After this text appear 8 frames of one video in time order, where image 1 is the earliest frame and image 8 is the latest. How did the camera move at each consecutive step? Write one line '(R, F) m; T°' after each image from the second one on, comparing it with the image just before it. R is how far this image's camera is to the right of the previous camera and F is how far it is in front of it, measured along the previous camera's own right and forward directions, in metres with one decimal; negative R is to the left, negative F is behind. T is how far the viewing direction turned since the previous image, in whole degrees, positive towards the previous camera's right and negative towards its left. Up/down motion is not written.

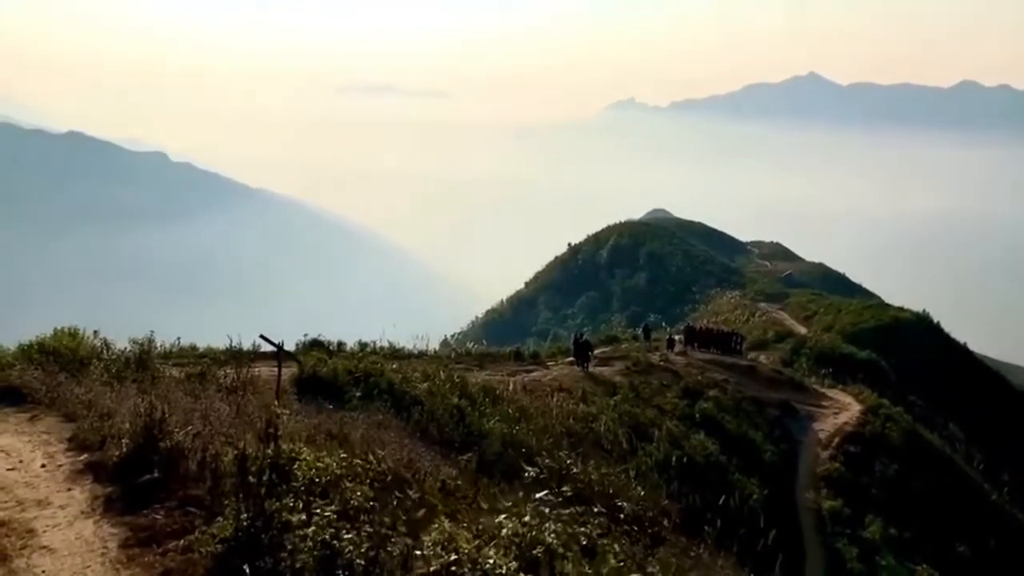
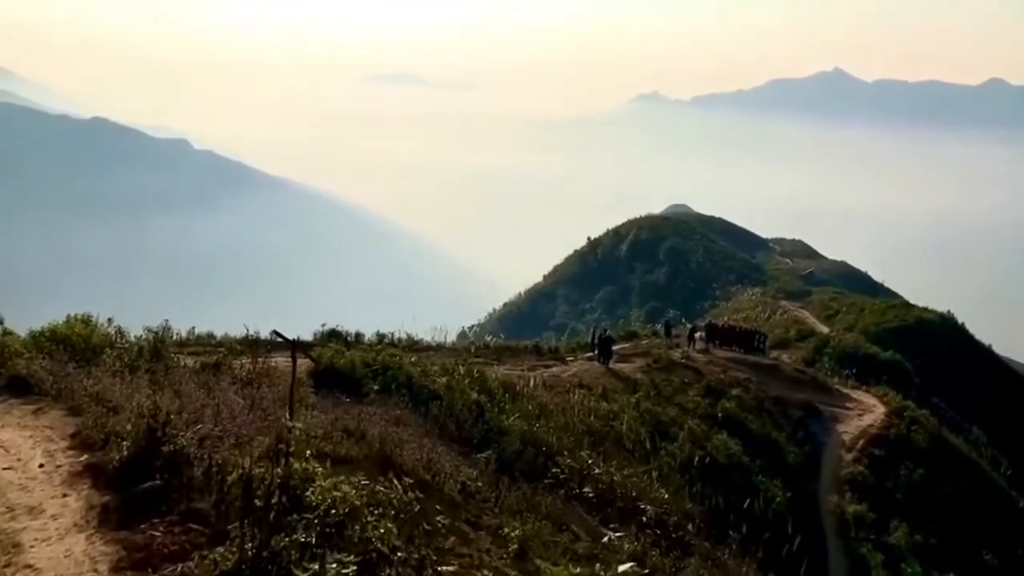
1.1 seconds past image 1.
(-0.1, +0.4) m; -1°
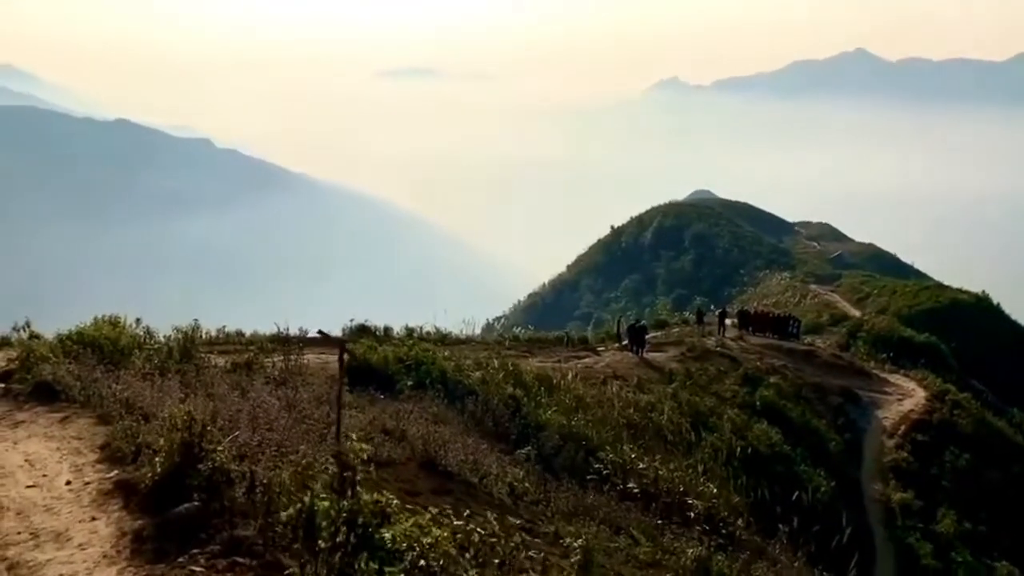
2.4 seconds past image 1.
(-0.2, +0.4) m; -2°
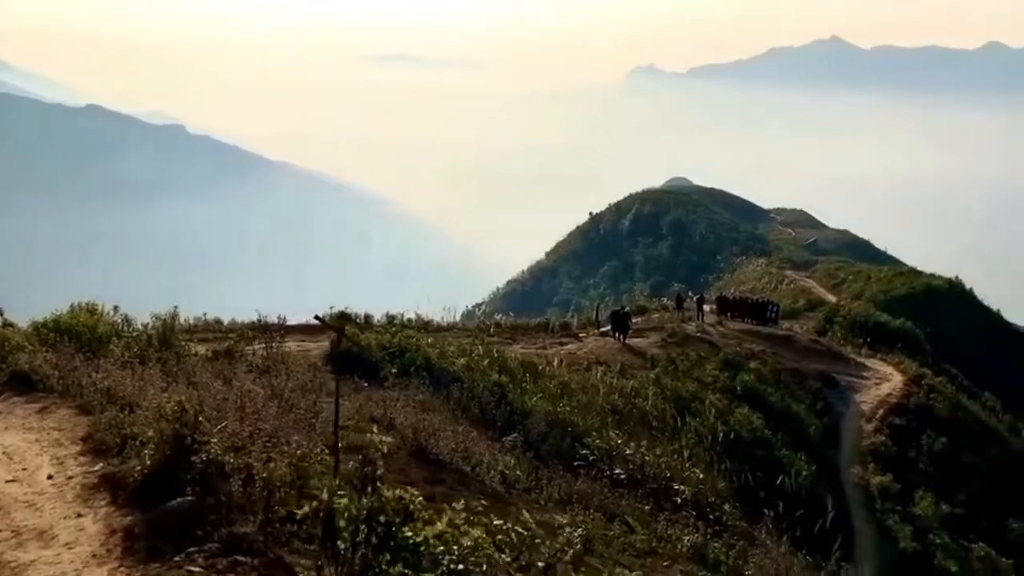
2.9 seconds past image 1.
(-0.1, +0.2) m; +2°
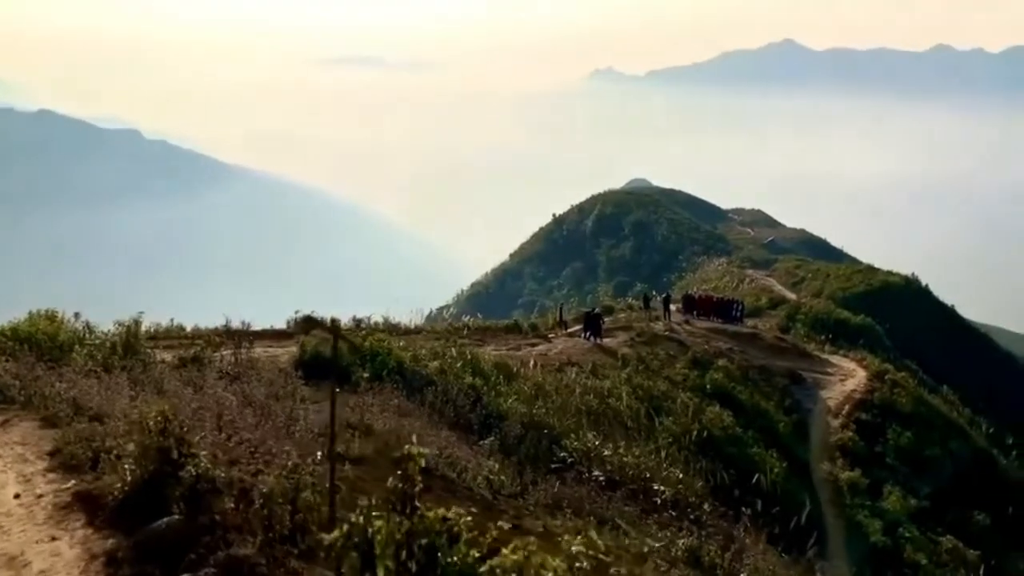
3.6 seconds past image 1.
(-0.2, +0.2) m; +2°
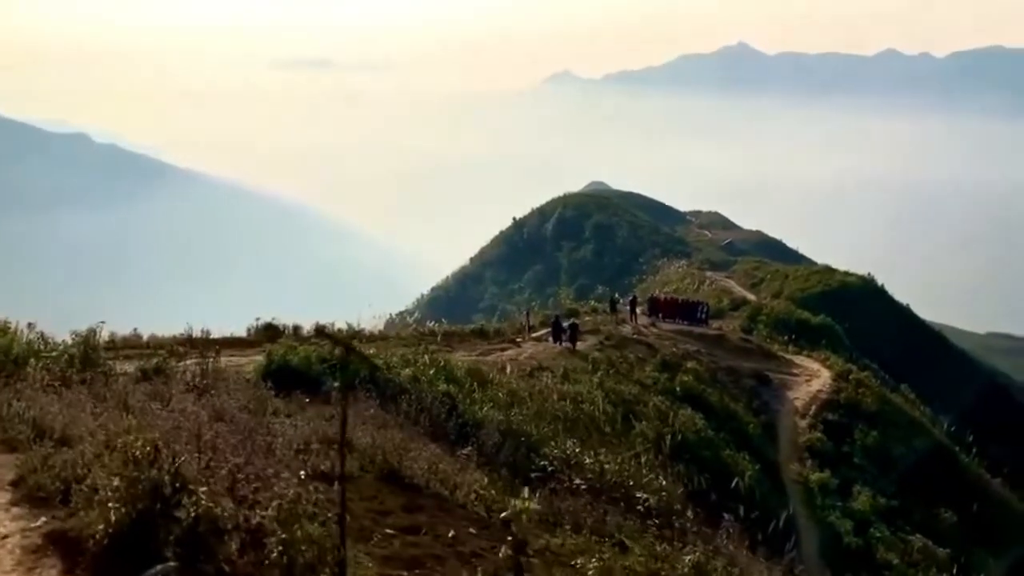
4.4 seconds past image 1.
(-0.3, +0.4) m; +3°
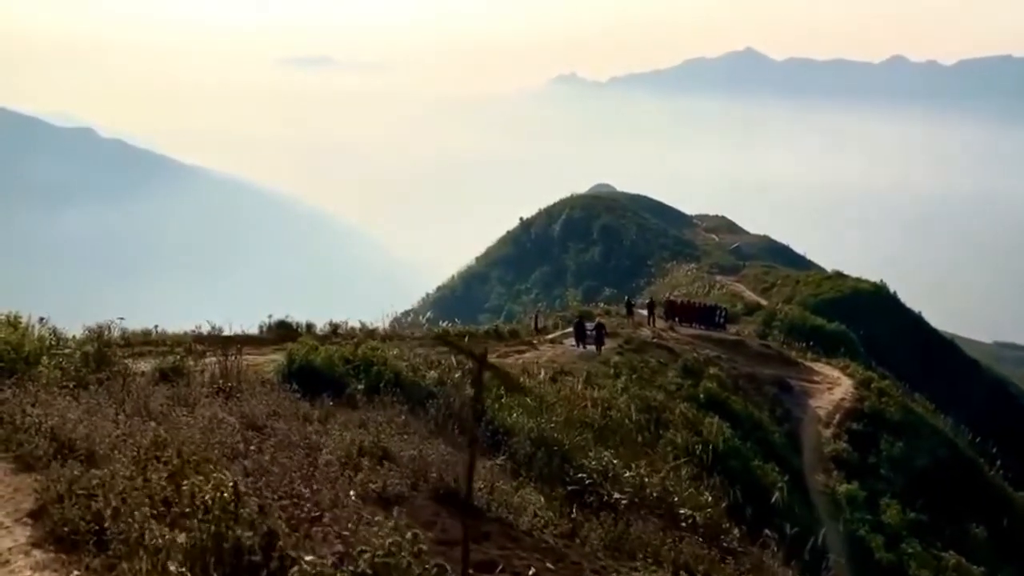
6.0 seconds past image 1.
(-0.5, +0.7) m; 0°
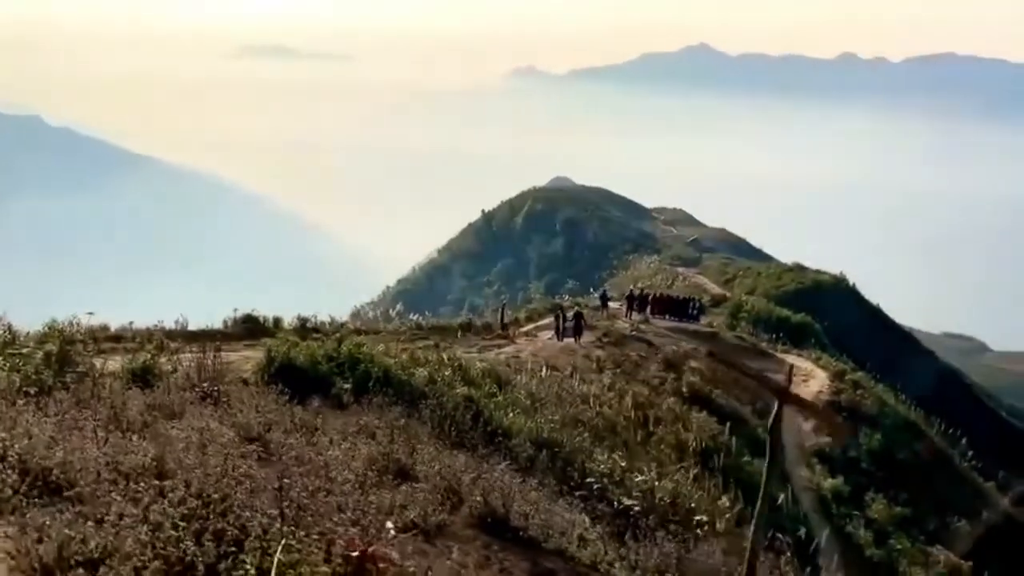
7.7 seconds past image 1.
(-0.6, +0.9) m; +3°
